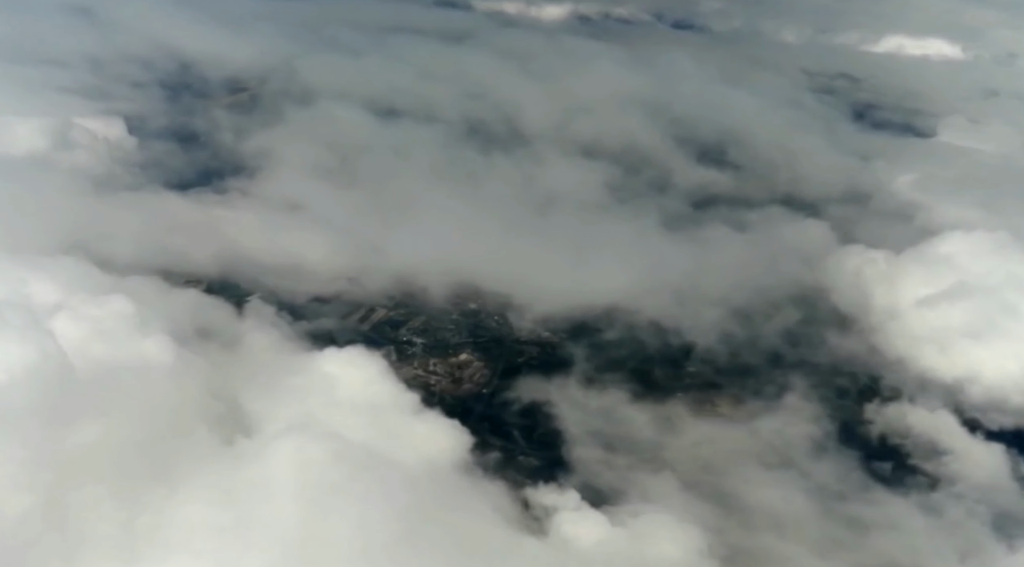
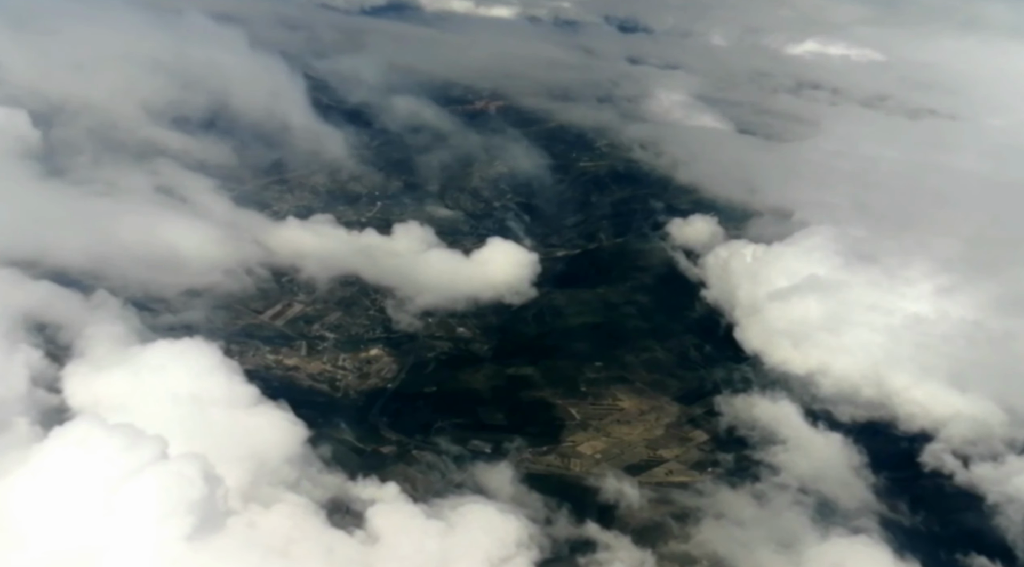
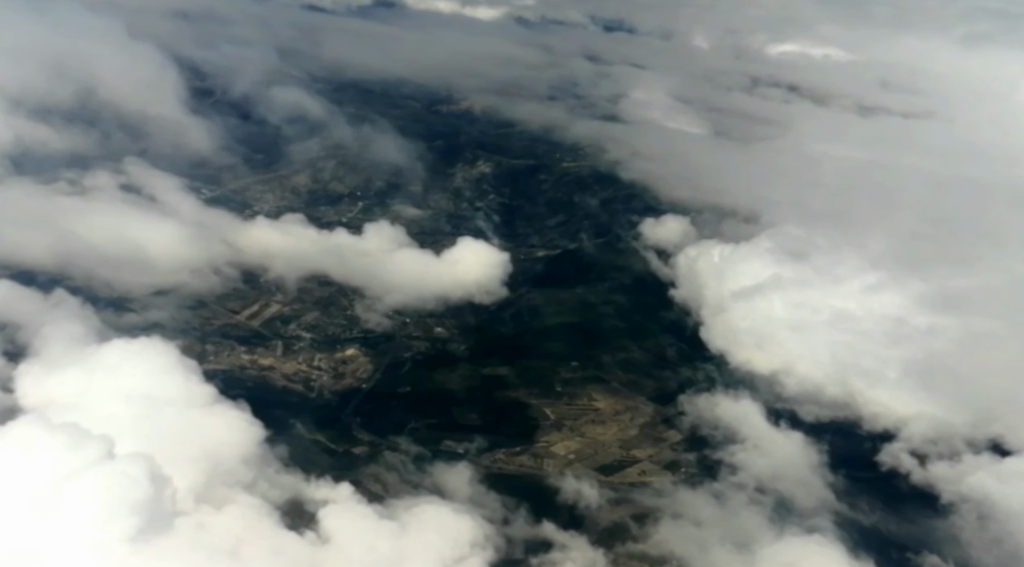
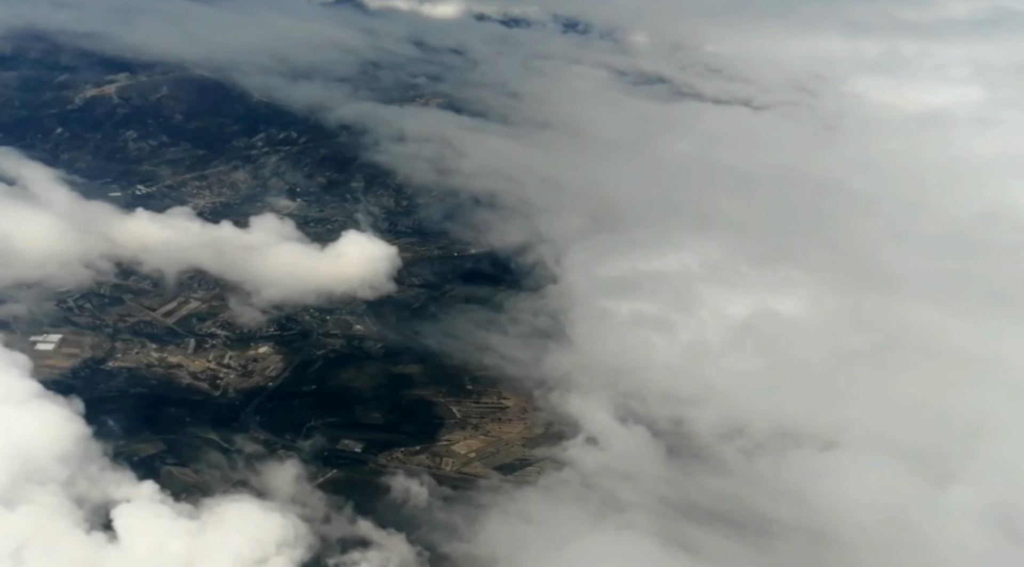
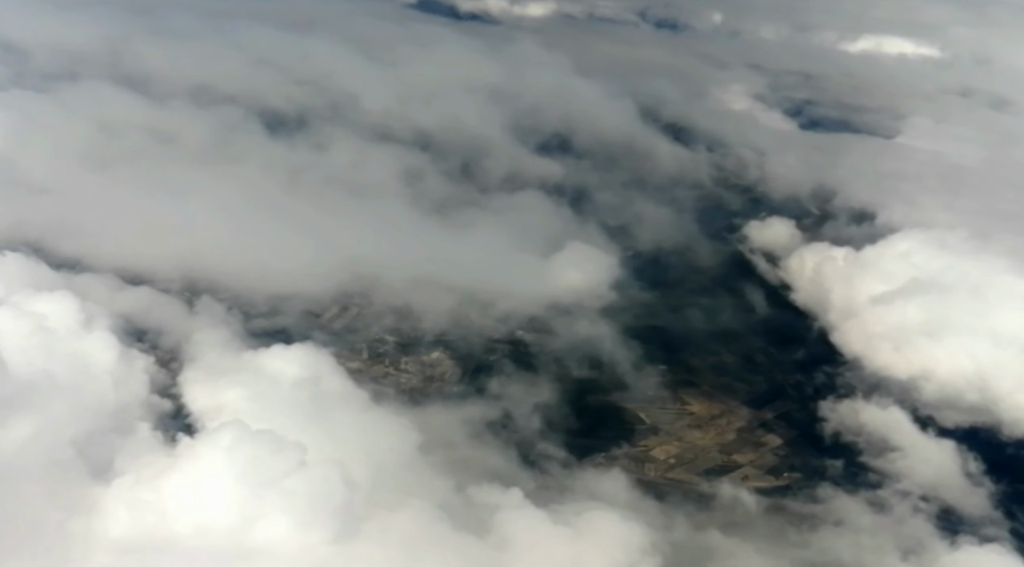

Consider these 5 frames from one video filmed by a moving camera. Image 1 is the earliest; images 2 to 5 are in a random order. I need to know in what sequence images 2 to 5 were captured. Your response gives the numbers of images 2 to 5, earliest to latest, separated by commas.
5, 2, 3, 4
